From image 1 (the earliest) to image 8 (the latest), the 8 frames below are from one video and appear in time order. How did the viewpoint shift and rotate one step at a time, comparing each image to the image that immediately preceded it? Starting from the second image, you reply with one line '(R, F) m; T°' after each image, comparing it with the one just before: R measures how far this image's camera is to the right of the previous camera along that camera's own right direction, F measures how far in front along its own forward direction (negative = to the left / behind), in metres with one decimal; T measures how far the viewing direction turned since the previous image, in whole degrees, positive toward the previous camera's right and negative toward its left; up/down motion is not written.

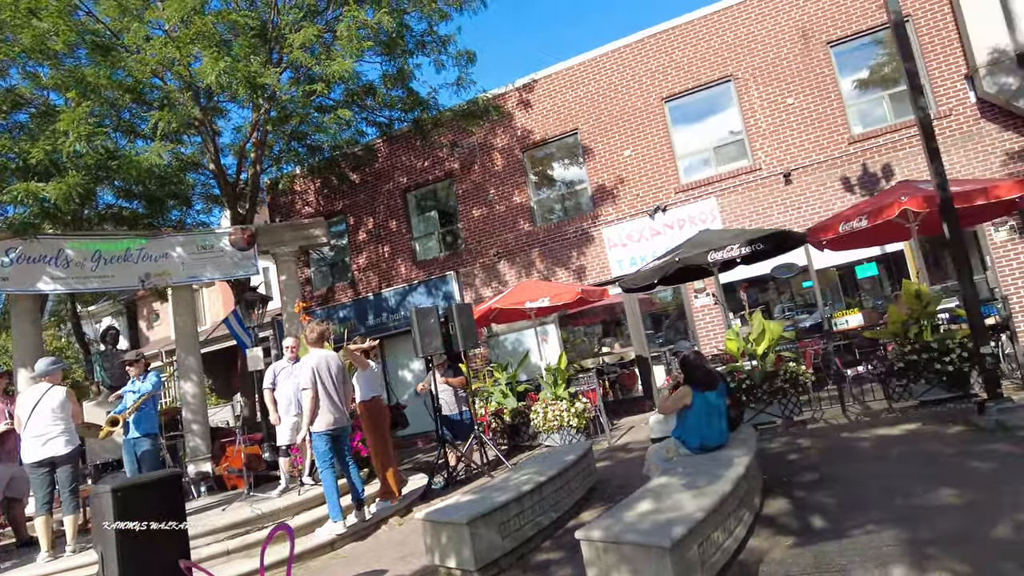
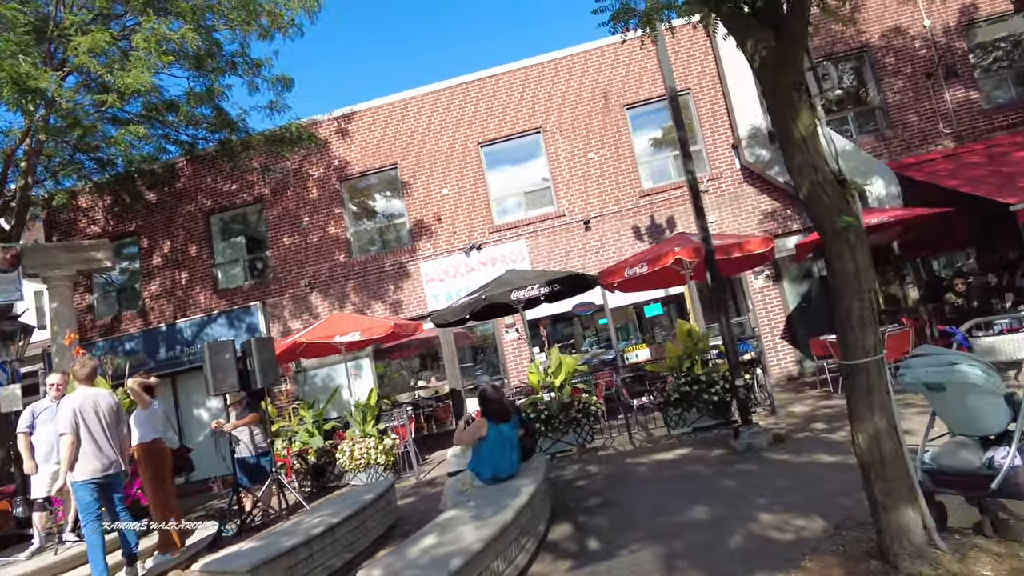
(+0.2, -0.2) m; +15°
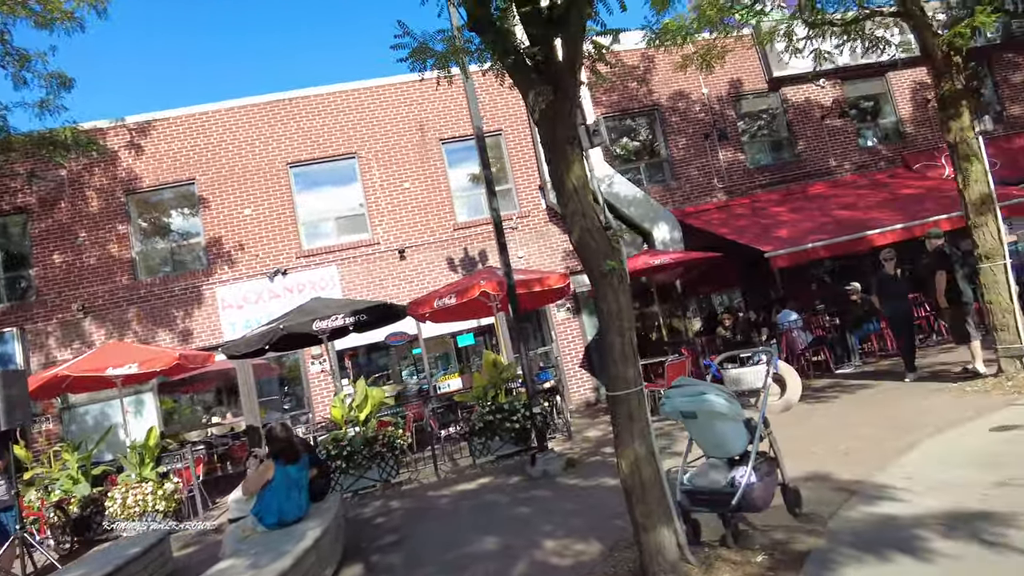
(+0.2, 0.0) m; +15°
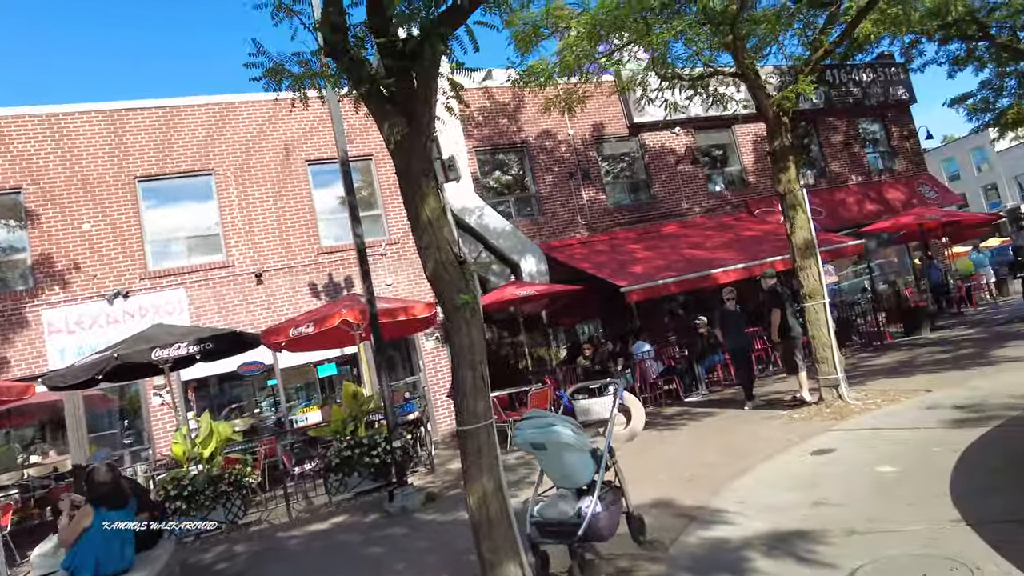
(+0.1, 0.0) m; +11°
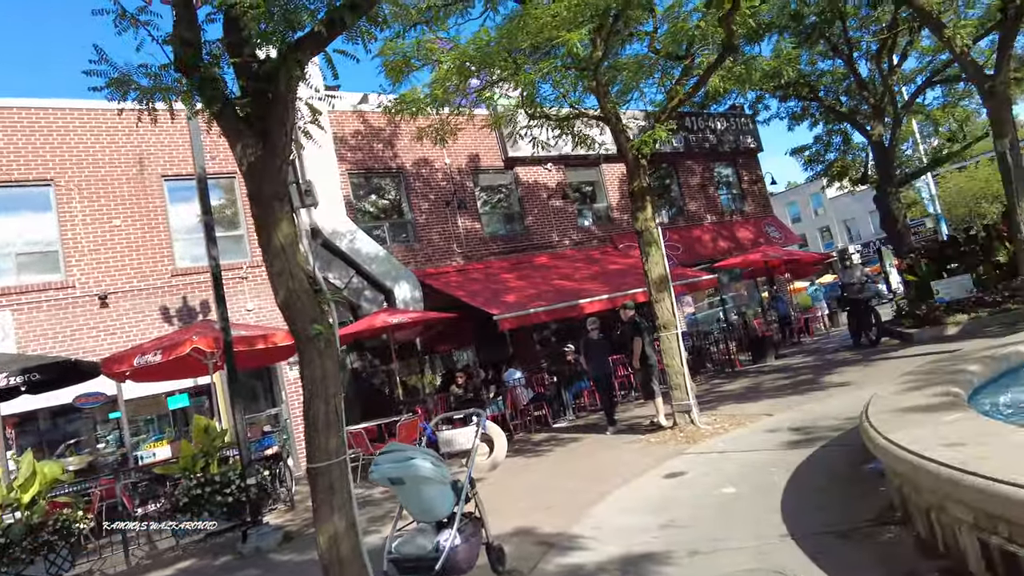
(+0.1, 0.0) m; +10°
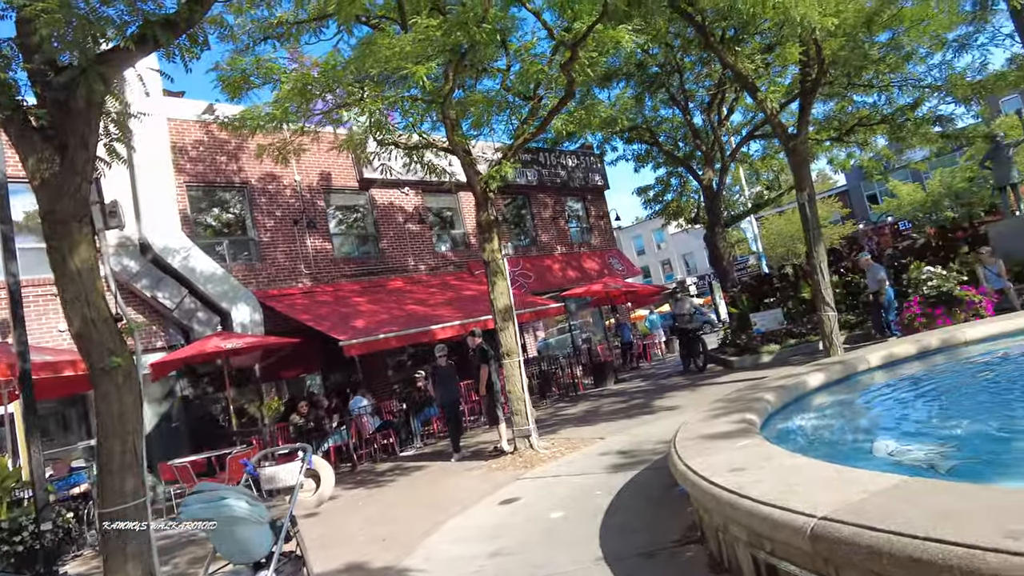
(+0.2, -0.1) m; +12°
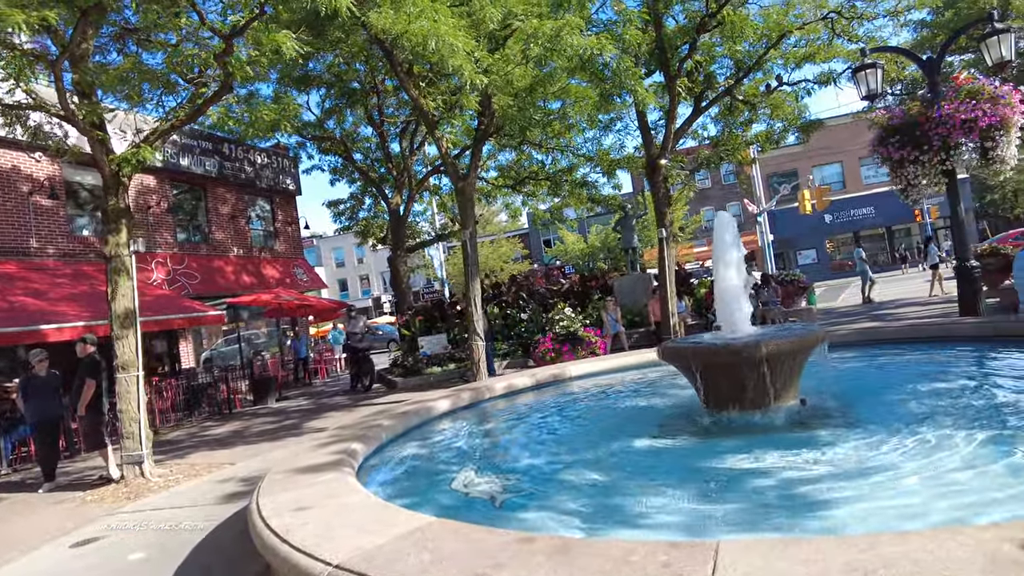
(+0.7, 0.0) m; +25°
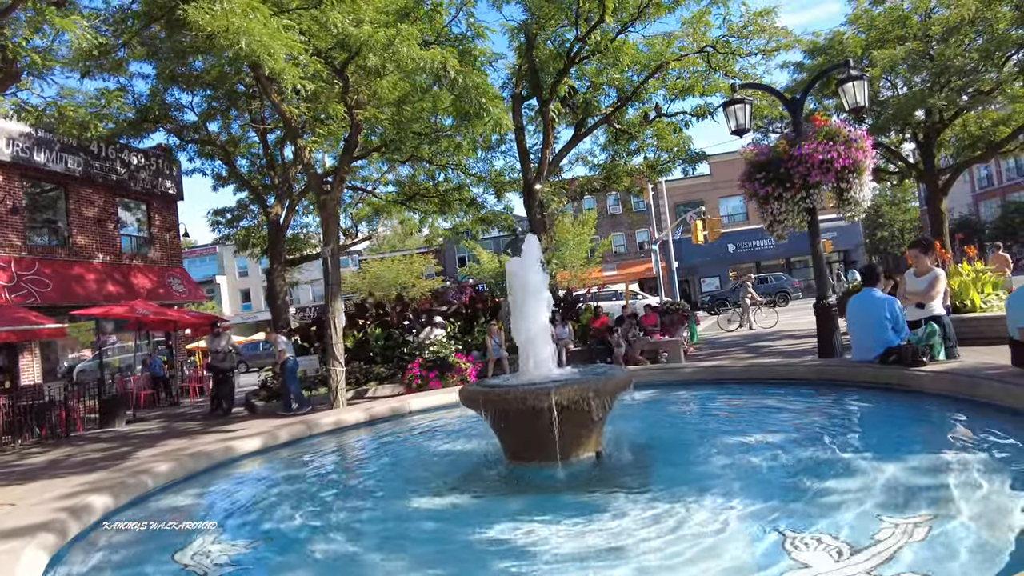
(+1.0, +0.5) m; +6°
